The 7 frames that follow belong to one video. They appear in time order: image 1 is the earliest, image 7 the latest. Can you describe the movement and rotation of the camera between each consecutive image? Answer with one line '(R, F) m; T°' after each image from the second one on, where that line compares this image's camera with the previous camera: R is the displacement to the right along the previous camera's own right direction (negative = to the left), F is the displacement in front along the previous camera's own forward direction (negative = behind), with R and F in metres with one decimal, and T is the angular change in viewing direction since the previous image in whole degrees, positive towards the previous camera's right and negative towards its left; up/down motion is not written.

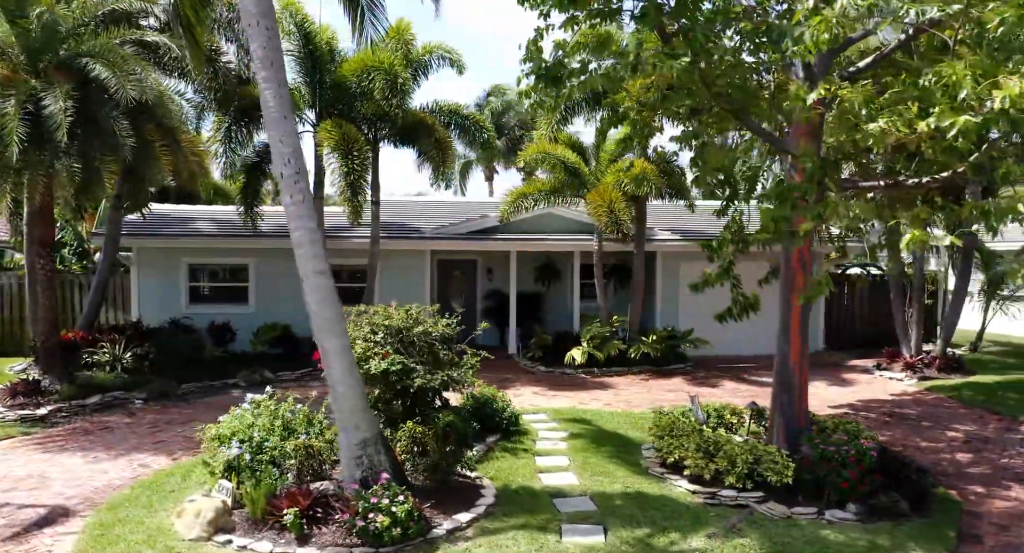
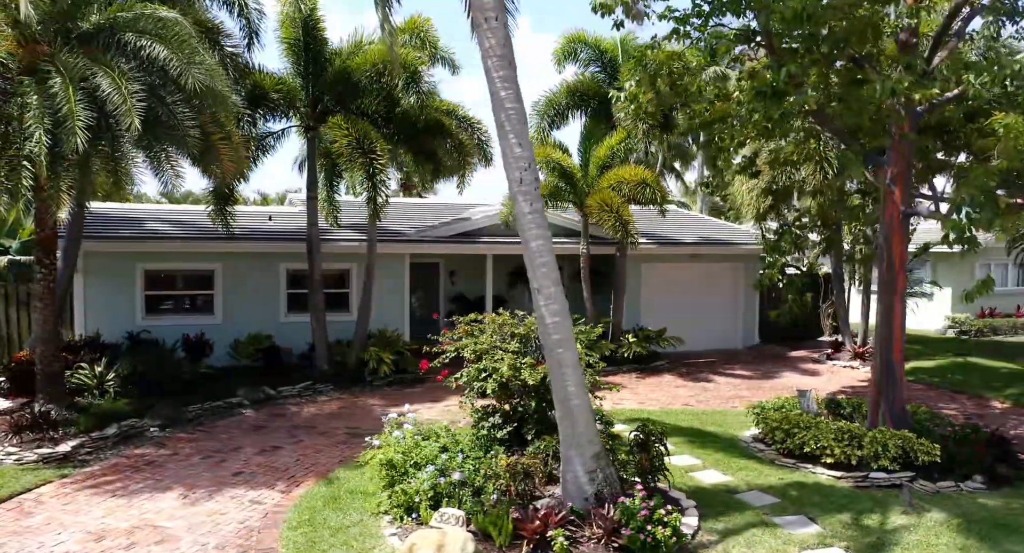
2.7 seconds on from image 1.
(-4.1, +0.6) m; +16°
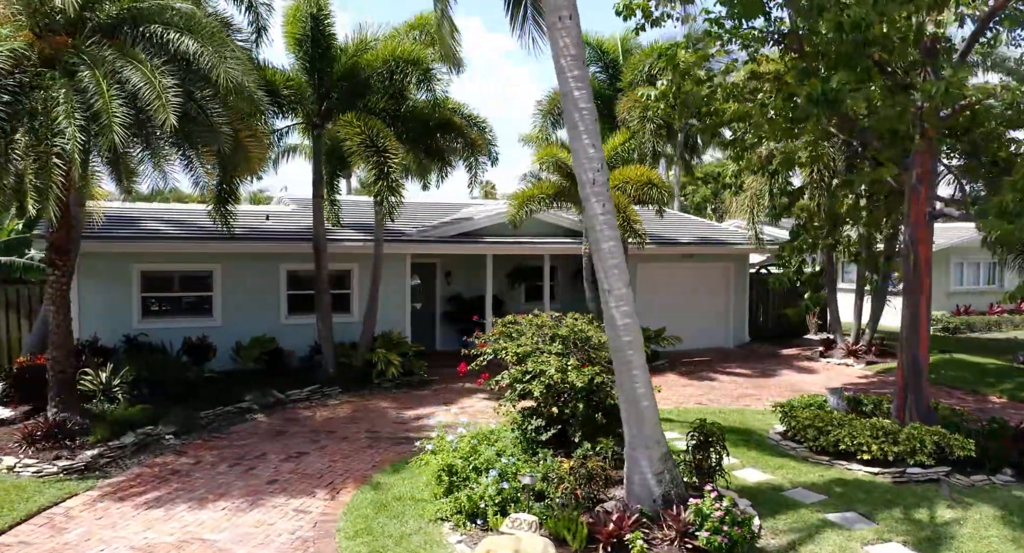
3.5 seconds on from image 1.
(-1.1, +0.1) m; +4°
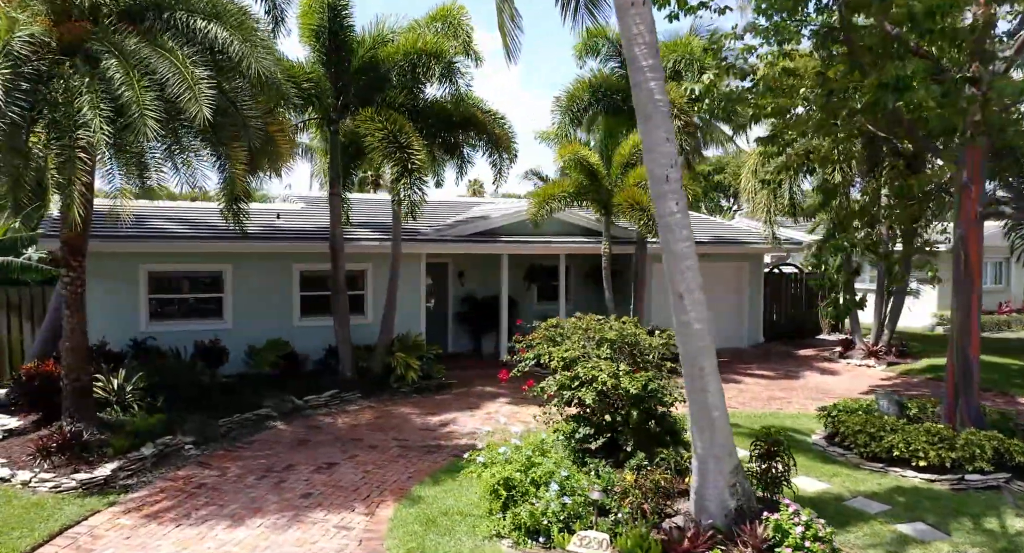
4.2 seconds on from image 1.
(-0.7, +0.4) m; +1°
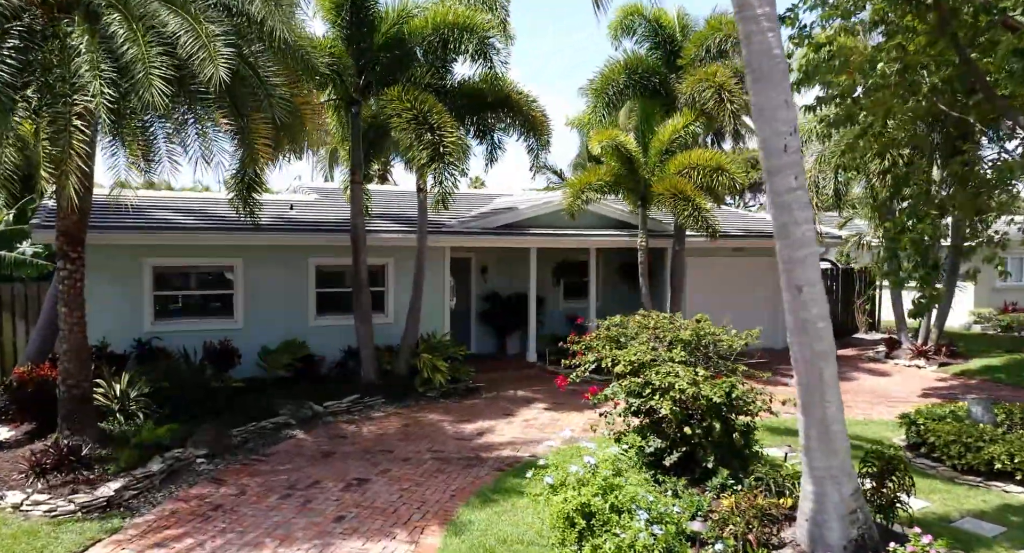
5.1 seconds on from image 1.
(-0.6, +1.0) m; 0°
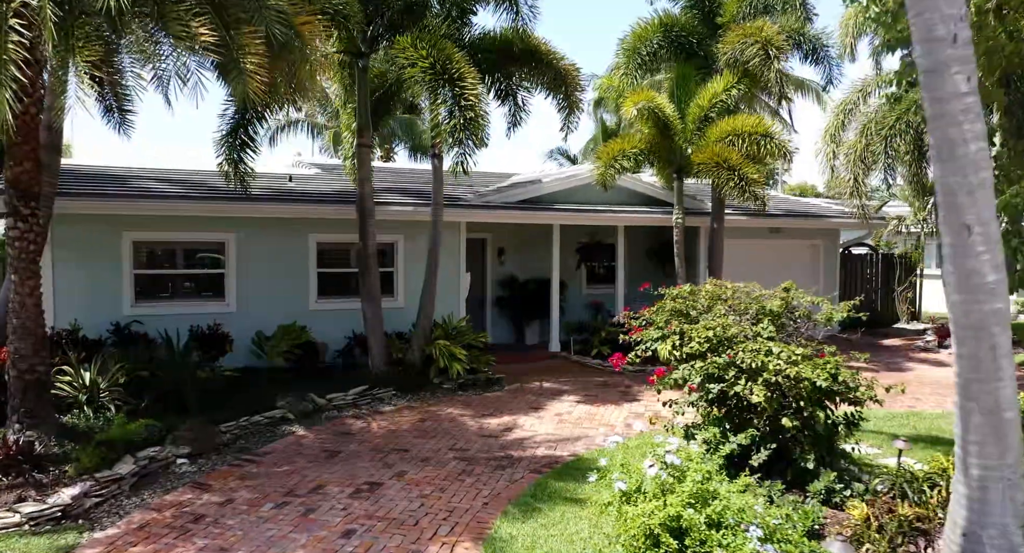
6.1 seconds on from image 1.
(-0.4, +1.4) m; 0°
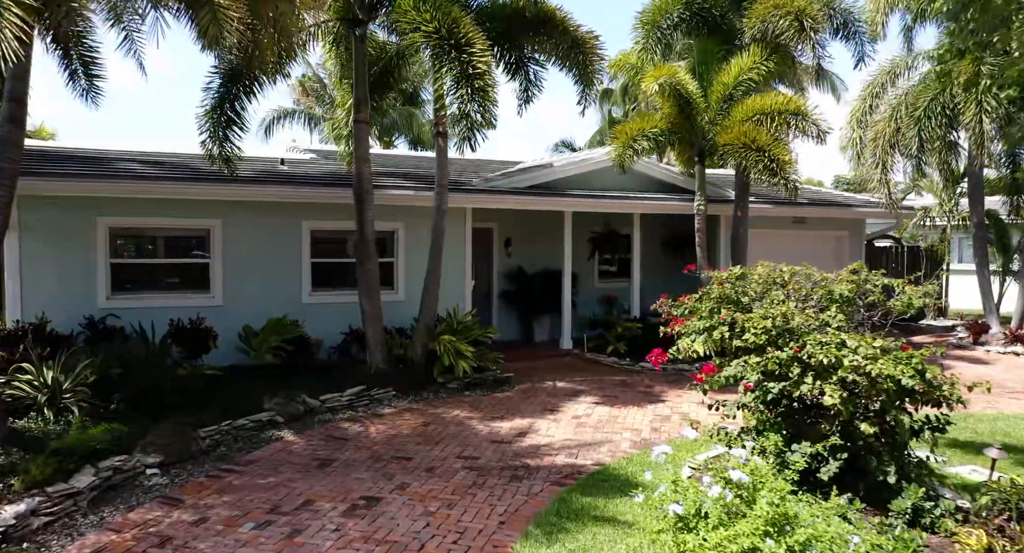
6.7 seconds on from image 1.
(-0.2, +0.9) m; 0°
